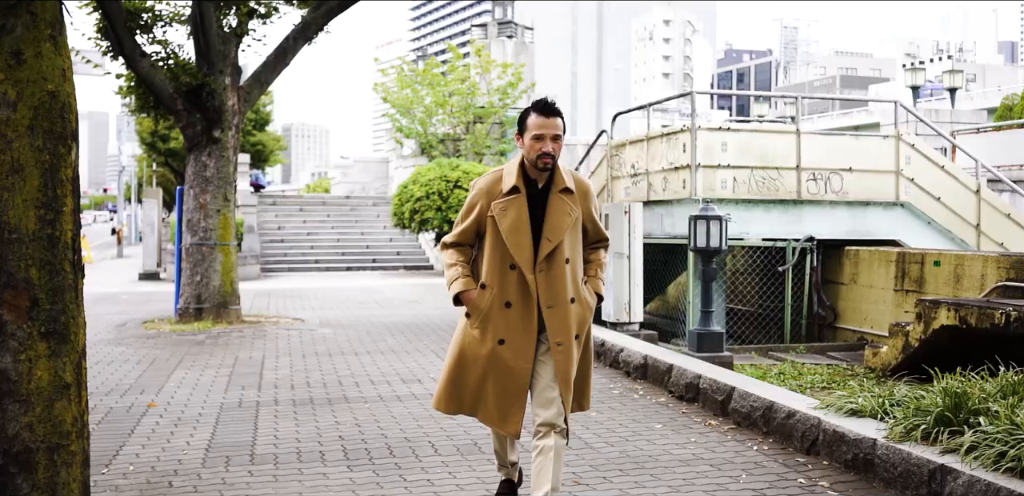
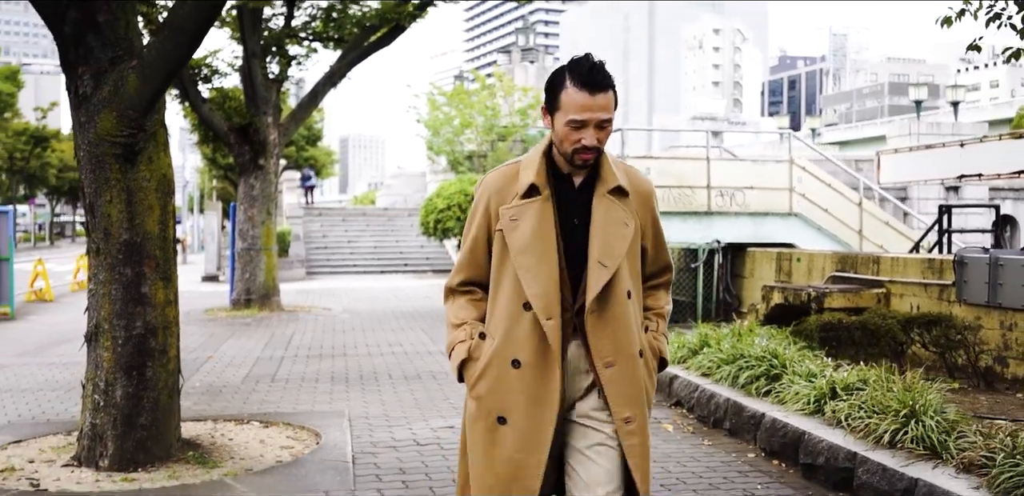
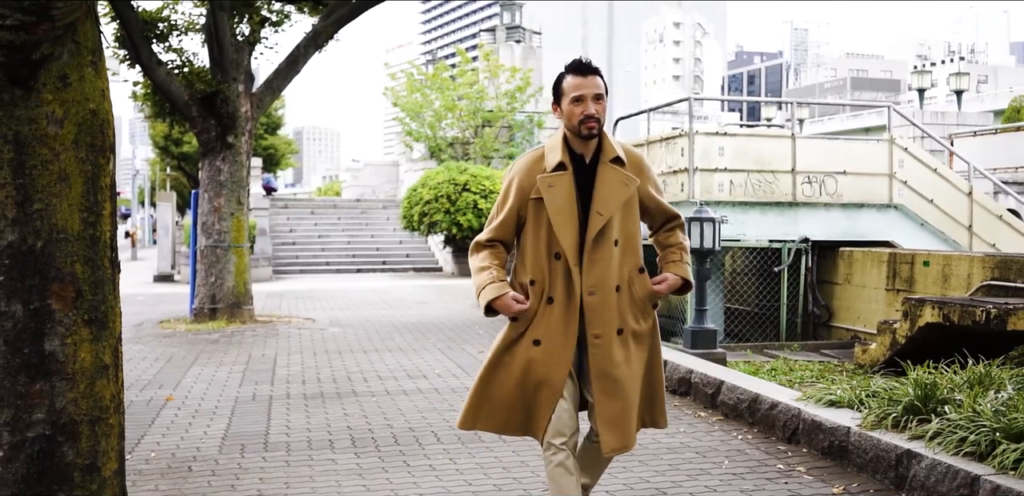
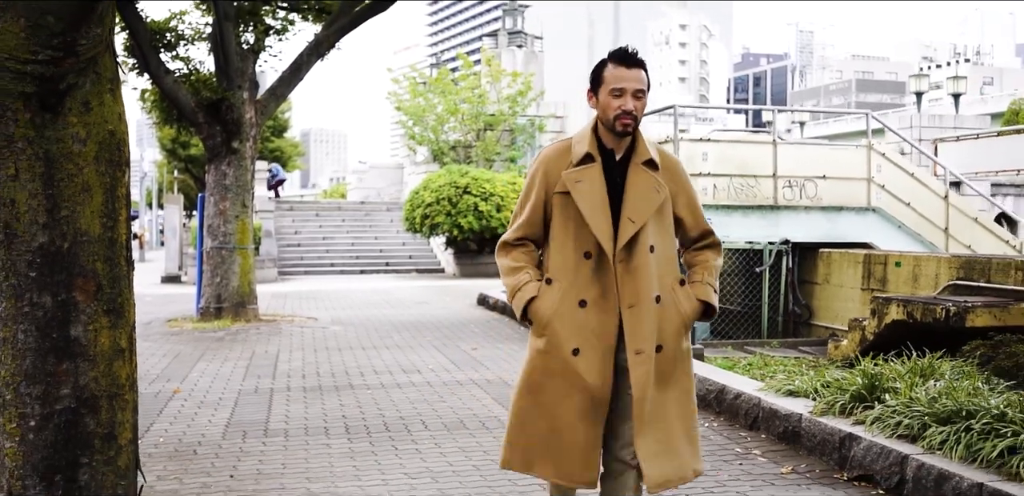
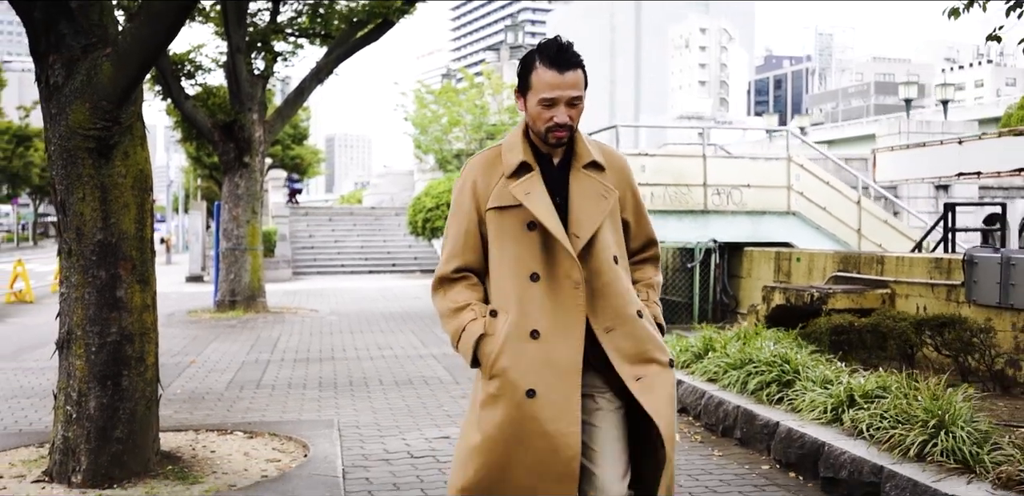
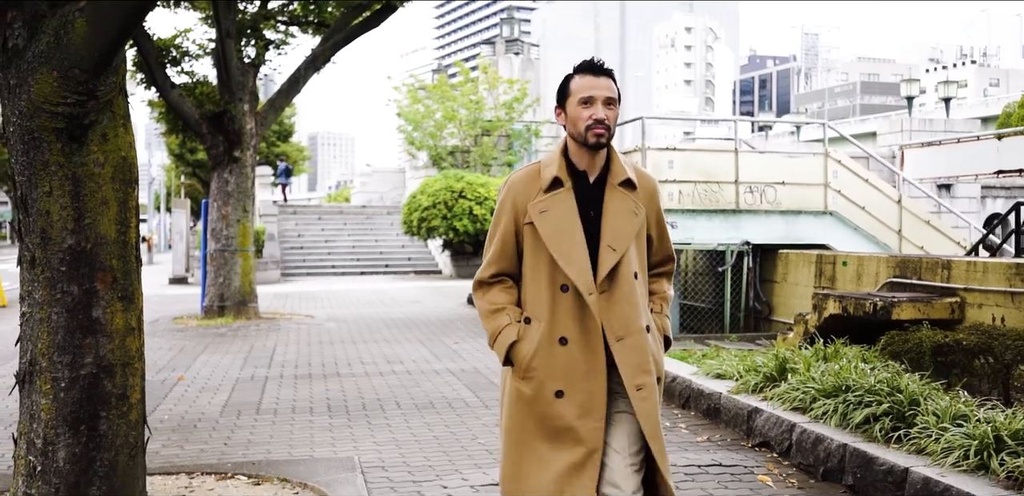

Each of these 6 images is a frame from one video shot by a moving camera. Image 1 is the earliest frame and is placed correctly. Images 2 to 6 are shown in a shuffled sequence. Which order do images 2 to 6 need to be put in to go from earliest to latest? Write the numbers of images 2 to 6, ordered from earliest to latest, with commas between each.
3, 4, 6, 5, 2
